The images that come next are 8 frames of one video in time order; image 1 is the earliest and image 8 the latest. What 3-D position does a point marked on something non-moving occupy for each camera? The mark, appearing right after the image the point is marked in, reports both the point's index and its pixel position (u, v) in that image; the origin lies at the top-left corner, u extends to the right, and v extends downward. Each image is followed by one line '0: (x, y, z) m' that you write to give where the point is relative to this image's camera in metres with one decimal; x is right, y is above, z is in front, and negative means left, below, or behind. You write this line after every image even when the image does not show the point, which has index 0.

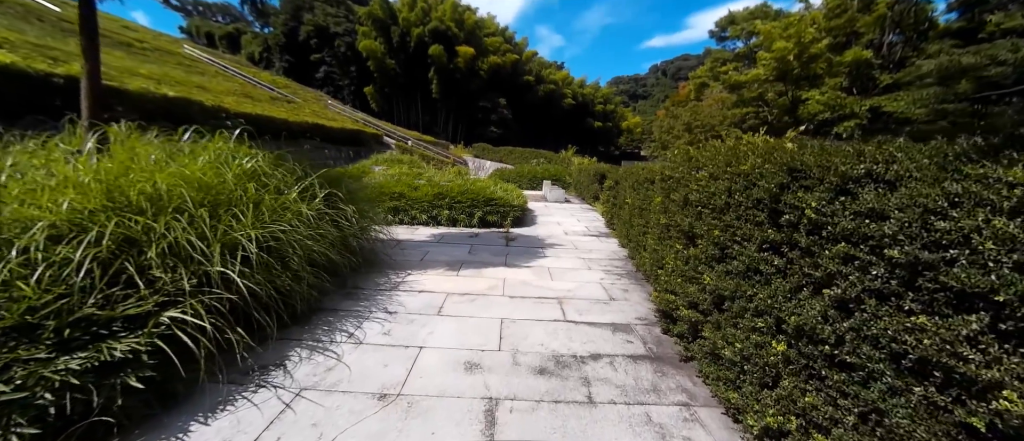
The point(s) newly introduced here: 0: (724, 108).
0: (+8.3, +4.4, +13.4) m
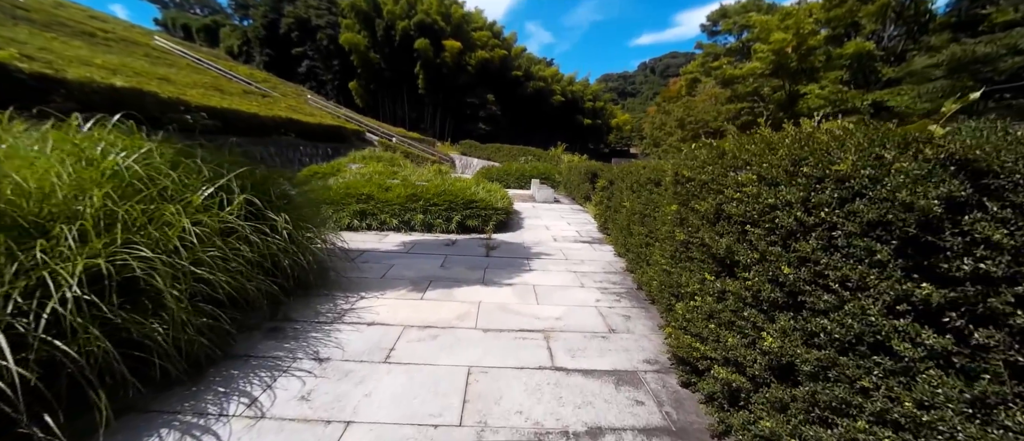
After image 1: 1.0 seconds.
0: (+7.8, +4.4, +12.9) m
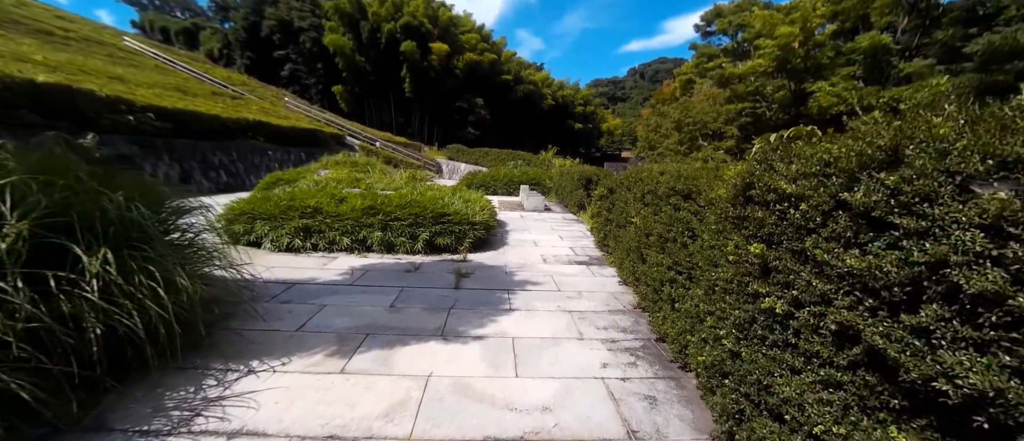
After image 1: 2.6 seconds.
0: (+7.3, +4.2, +12.3) m
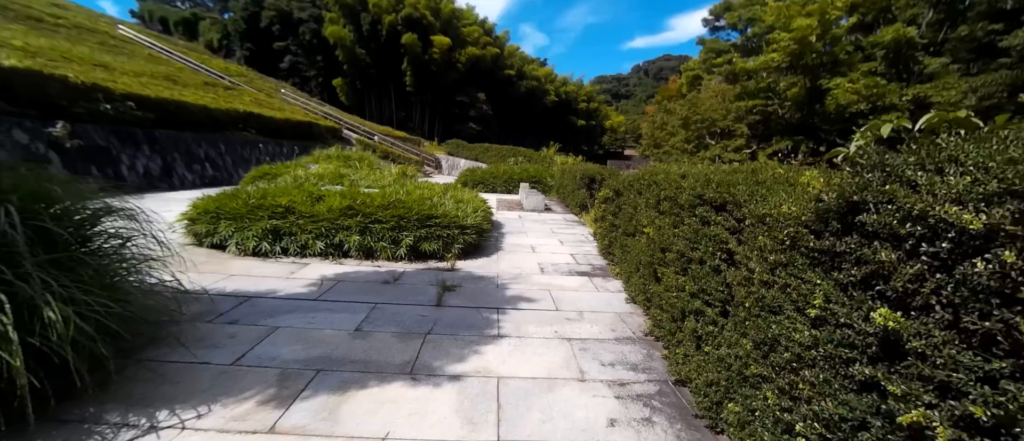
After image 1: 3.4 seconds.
0: (+7.4, +4.1, +11.8) m
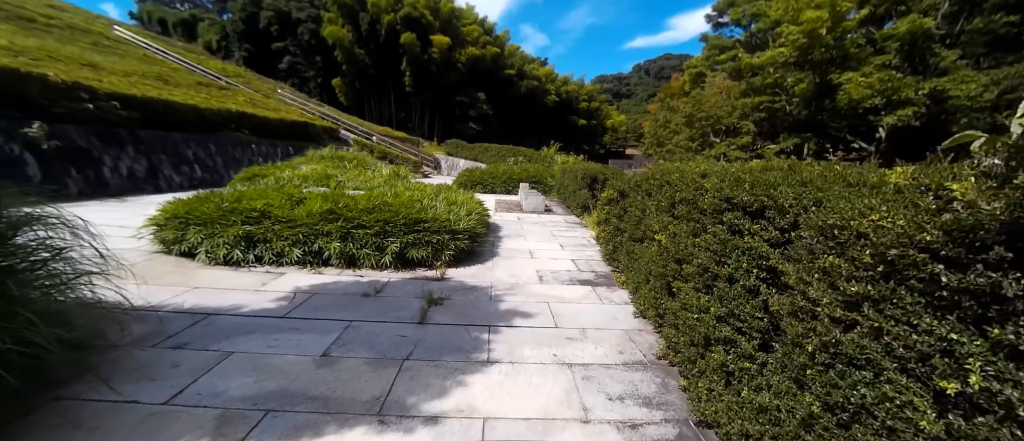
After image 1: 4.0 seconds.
0: (+7.3, +4.1, +11.5) m
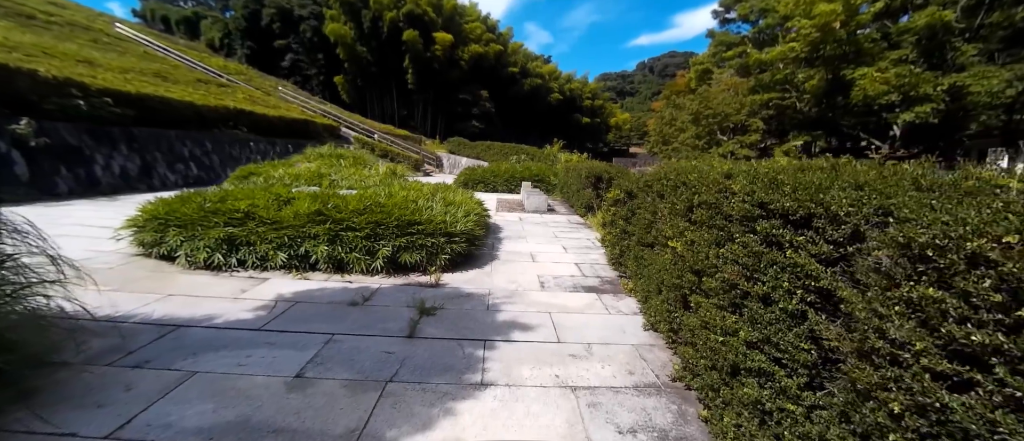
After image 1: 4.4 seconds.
0: (+7.4, +4.1, +11.2) m
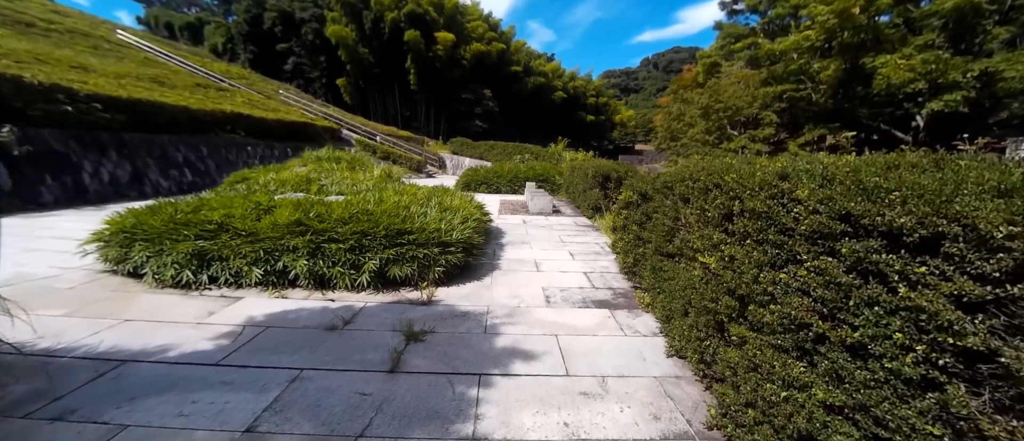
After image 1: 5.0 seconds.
0: (+7.5, +4.2, +10.7) m
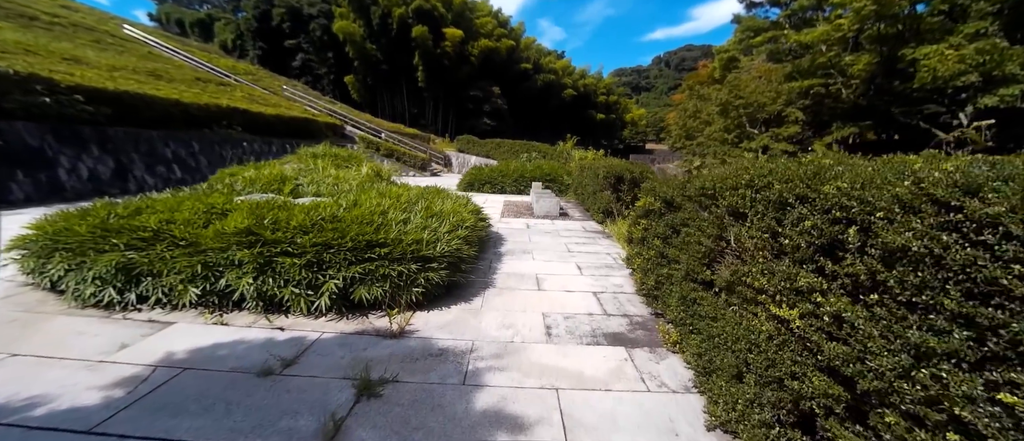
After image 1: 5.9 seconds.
0: (+7.7, +4.0, +10.0) m
